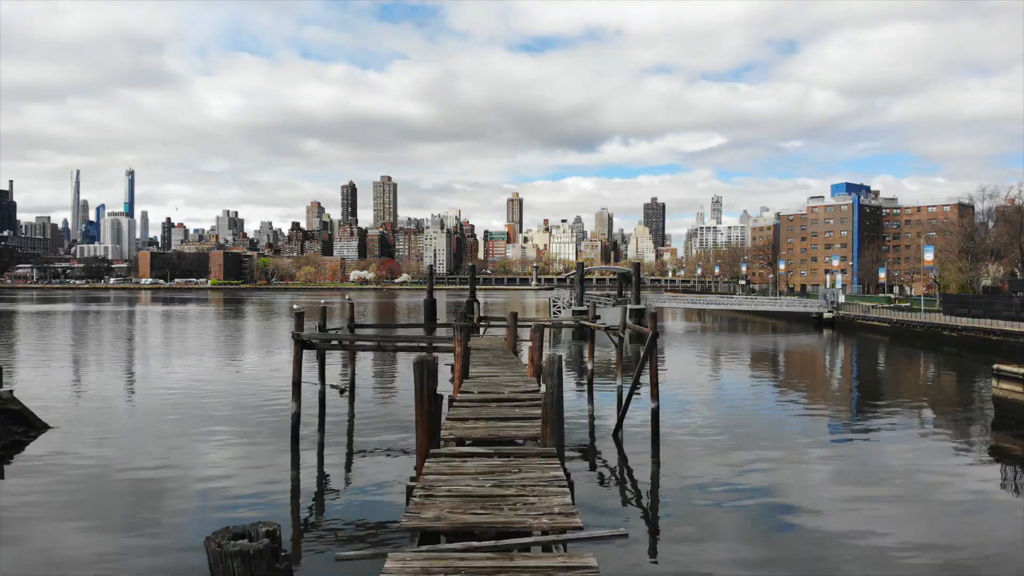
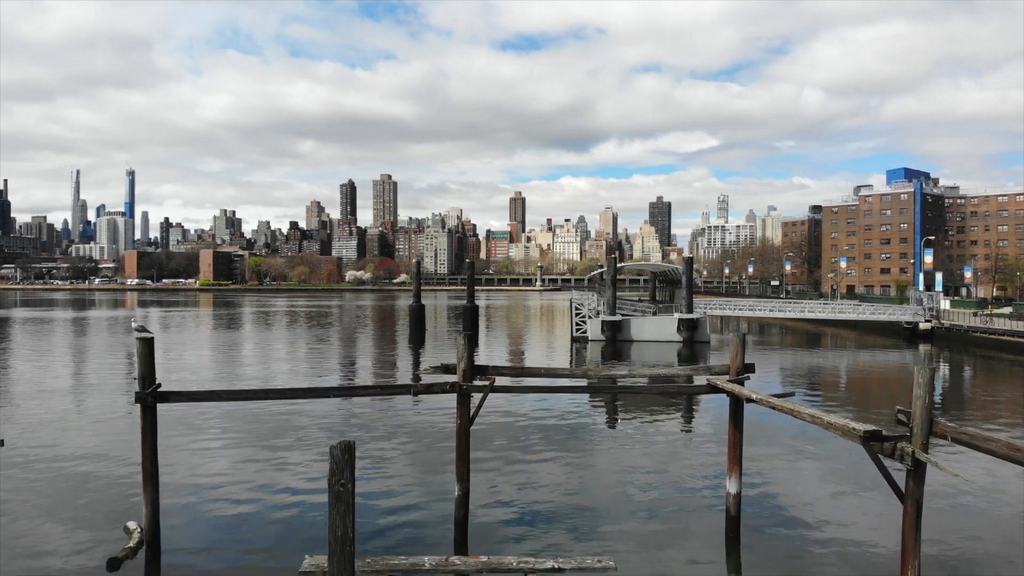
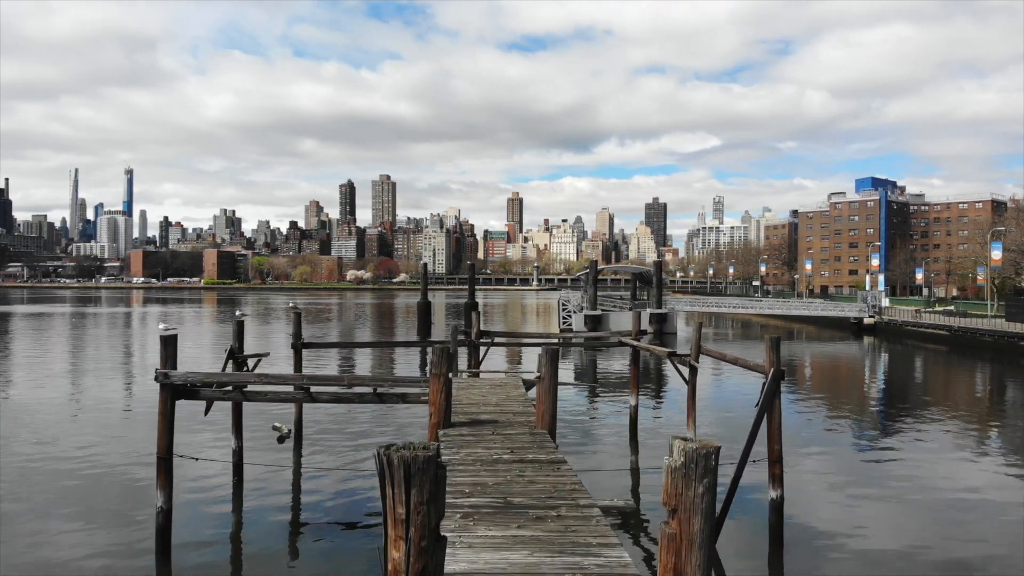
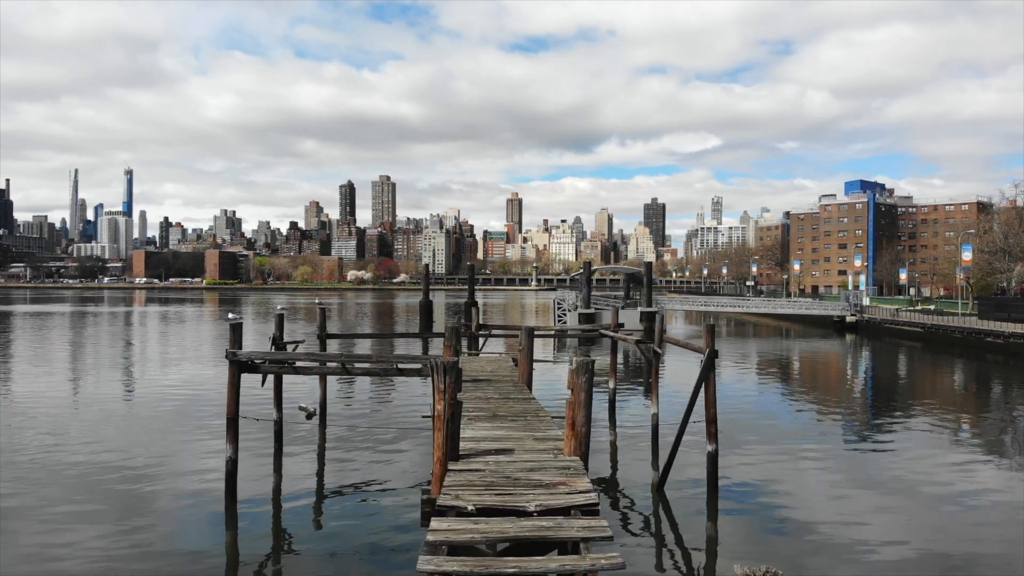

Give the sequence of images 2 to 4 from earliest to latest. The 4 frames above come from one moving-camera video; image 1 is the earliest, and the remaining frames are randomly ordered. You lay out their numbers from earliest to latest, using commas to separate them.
4, 3, 2
